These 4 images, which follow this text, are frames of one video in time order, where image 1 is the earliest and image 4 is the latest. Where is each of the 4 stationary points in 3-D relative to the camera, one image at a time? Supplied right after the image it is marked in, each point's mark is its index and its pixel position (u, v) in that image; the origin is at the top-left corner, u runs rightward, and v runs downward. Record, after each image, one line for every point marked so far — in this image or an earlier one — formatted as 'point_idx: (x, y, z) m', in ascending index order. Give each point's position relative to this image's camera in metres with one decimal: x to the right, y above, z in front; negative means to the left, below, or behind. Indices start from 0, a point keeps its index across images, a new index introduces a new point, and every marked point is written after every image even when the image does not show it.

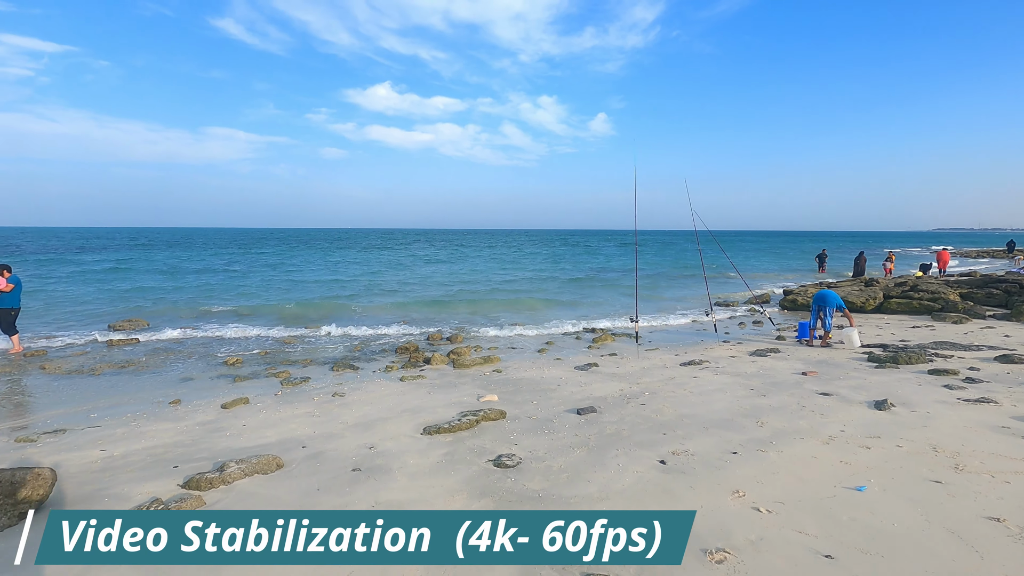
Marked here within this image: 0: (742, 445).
0: (+2.6, -1.8, +6.2) m
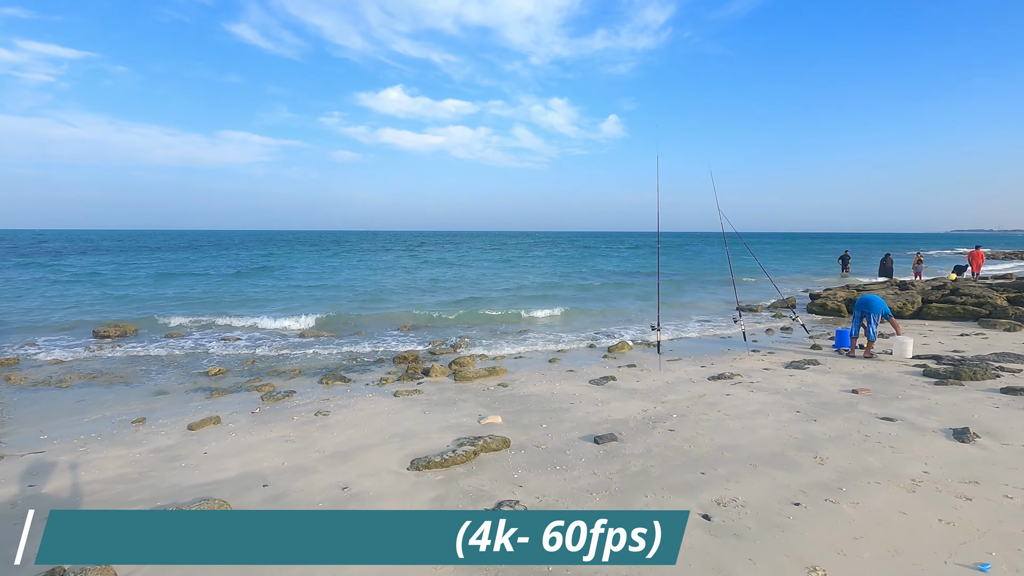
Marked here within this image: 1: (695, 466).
0: (+2.7, -1.9, +4.9) m
1: (+1.9, -1.9, +5.6) m
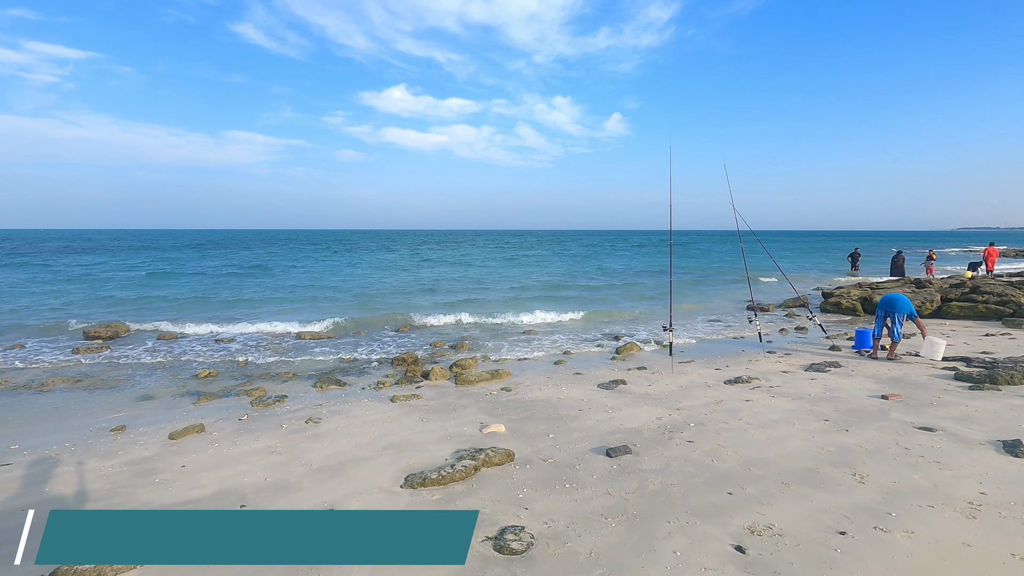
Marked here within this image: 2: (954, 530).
0: (+2.7, -1.8, +4.3) m
1: (+1.9, -1.8, +5.0) m
2: (+3.3, -1.8, +4.0) m
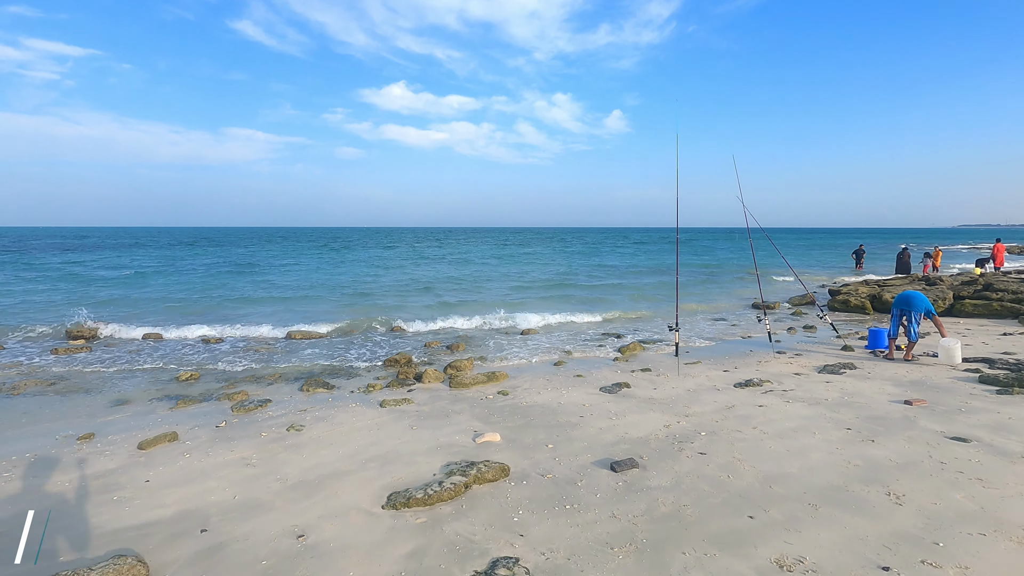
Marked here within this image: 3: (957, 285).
0: (+2.7, -1.8, +3.8) m
1: (+1.9, -1.8, +4.5) m
2: (+3.3, -1.8, +3.5) m
3: (+16.2, +0.1, +19.5) m
